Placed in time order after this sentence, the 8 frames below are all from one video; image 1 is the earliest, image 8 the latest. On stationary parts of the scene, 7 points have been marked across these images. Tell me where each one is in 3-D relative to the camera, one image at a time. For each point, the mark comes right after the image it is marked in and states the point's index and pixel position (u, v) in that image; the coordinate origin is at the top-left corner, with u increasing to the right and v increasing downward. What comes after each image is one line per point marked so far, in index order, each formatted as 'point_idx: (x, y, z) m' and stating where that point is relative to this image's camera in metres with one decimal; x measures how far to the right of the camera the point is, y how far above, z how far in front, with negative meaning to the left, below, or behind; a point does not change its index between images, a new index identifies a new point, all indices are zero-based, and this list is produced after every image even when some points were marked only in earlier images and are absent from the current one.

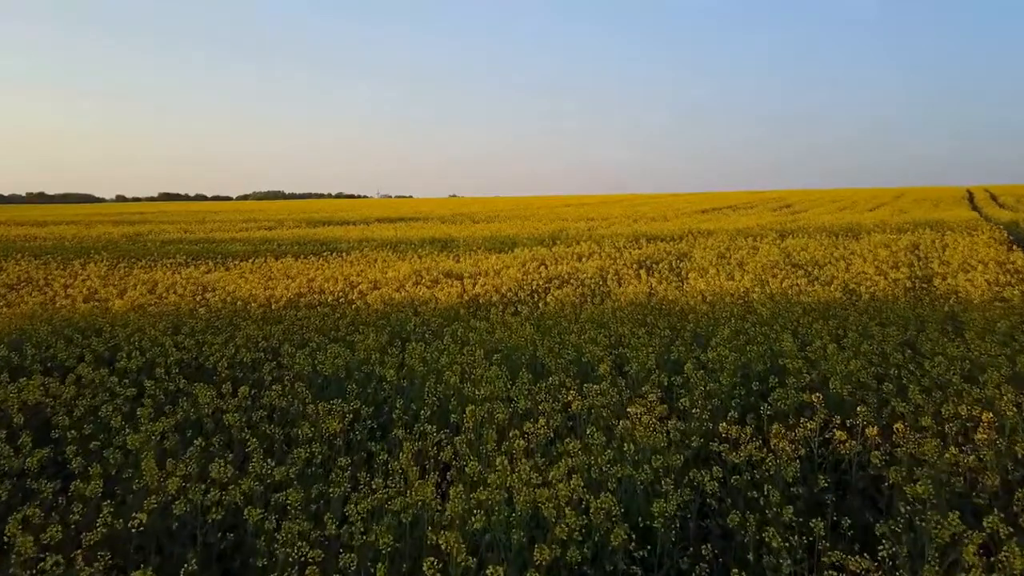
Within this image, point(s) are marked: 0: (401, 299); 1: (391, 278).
0: (-1.8, -0.2, +10.5) m
1: (-2.5, +0.2, +13.2) m
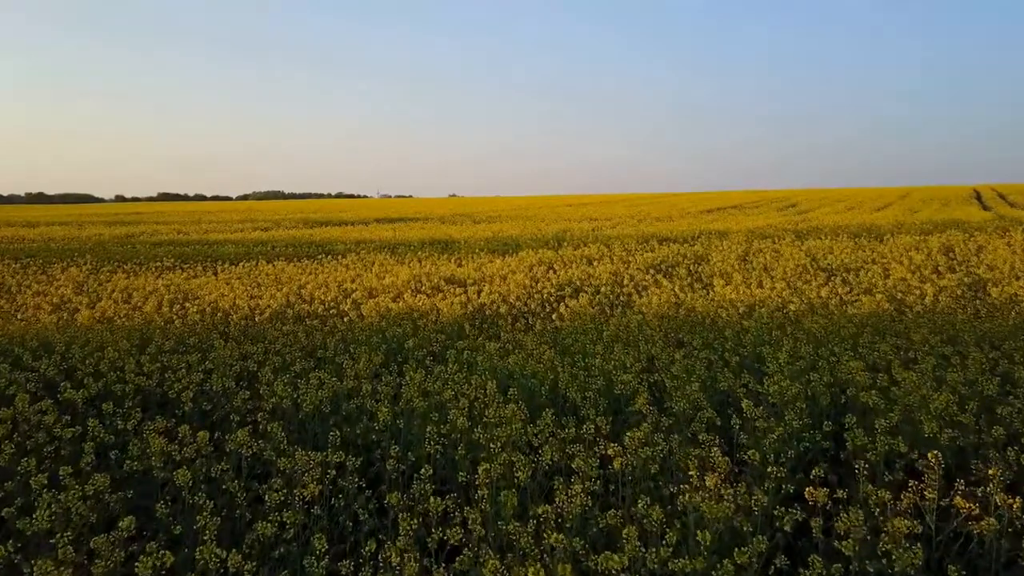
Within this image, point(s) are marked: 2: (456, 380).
0: (-1.7, -0.3, +9.4) m
1: (-2.4, +0.1, +12.2) m
2: (-0.5, -0.8, +5.6) m
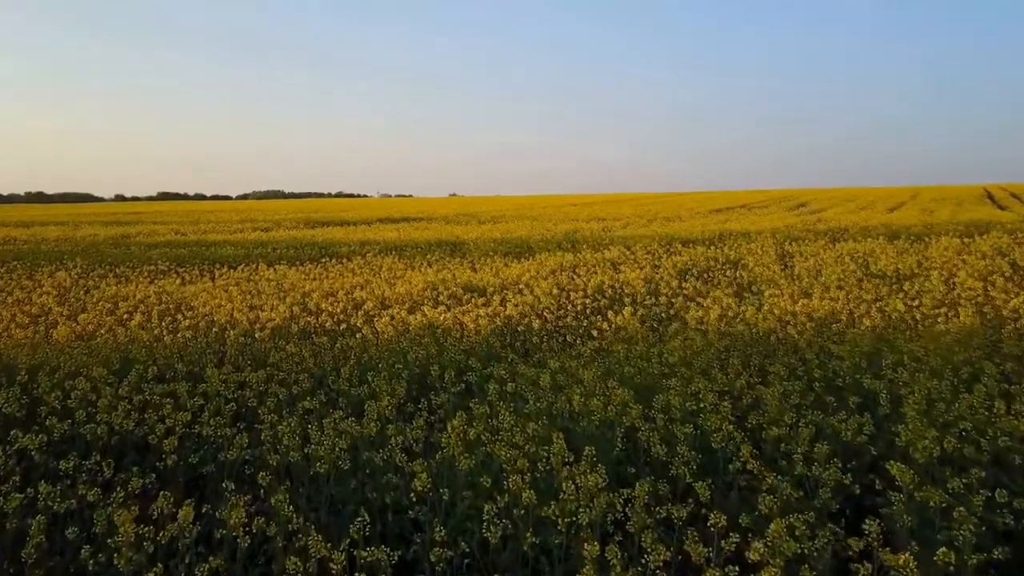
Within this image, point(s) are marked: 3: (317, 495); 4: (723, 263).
0: (-1.2, -0.5, +8.3) m
1: (-1.9, -0.1, +11.1) m
2: (0.0, -1.0, +4.5) m
3: (-1.3, -1.3, +4.1) m
4: (+4.9, +0.6, +15.1) m
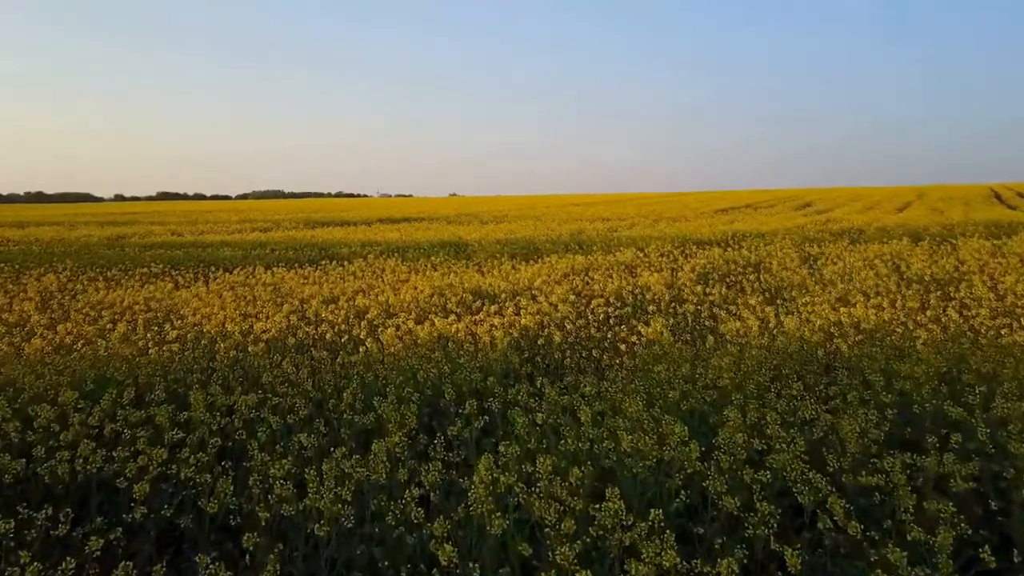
0: (-1.0, -0.6, +7.5) m
1: (-1.7, -0.2, +10.3) m
2: (+0.2, -1.1, +3.7) m
3: (-1.0, -1.4, +3.4) m
4: (+5.1, +0.5, +14.3) m
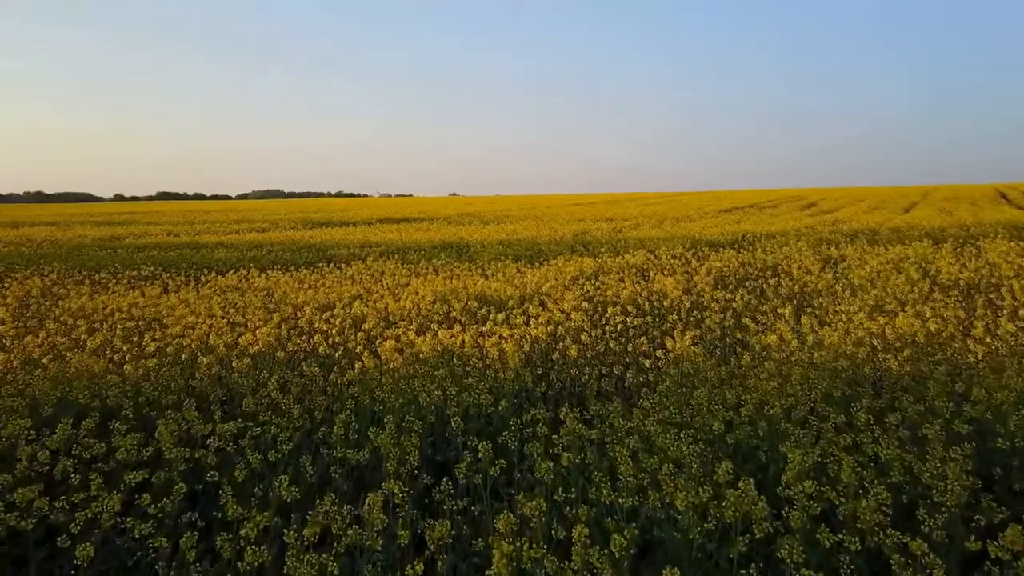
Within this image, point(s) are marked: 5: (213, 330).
0: (-0.9, -0.7, +6.8) m
1: (-1.6, -0.3, +9.6) m
2: (+0.3, -1.2, +3.0) m
3: (-0.9, -1.5, +2.7) m
4: (+5.3, +0.4, +13.6) m
5: (-3.9, -0.5, +8.4) m
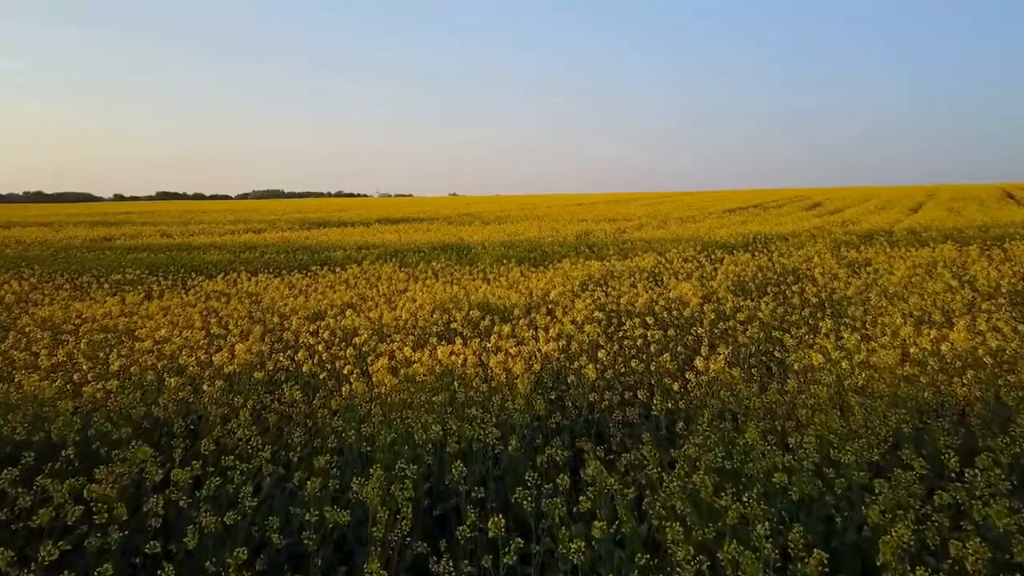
0: (-0.8, -0.8, +6.0) m
1: (-1.5, -0.4, +8.8) m
2: (+0.4, -1.3, +2.2) m
3: (-0.8, -1.7, +1.8) m
4: (+5.3, +0.3, +12.8) m
5: (-3.8, -0.7, +7.6) m
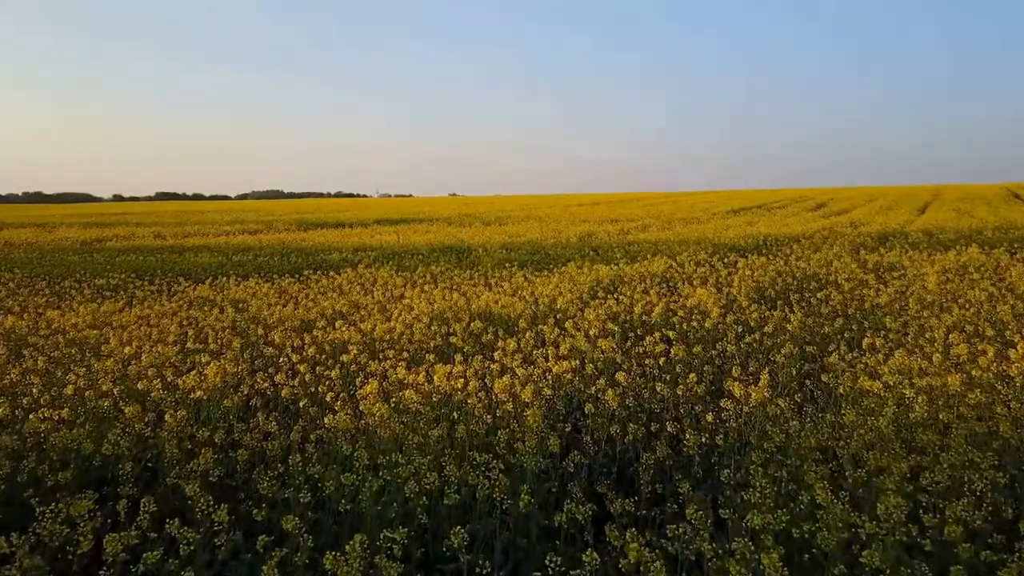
0: (-0.7, -0.9, +5.2) m
1: (-1.4, -0.5, +8.0) m
2: (+0.5, -1.4, +1.4) m
3: (-0.8, -1.8, +1.1) m
4: (+5.4, +0.1, +12.0) m
5: (-3.8, -0.8, +6.8) m
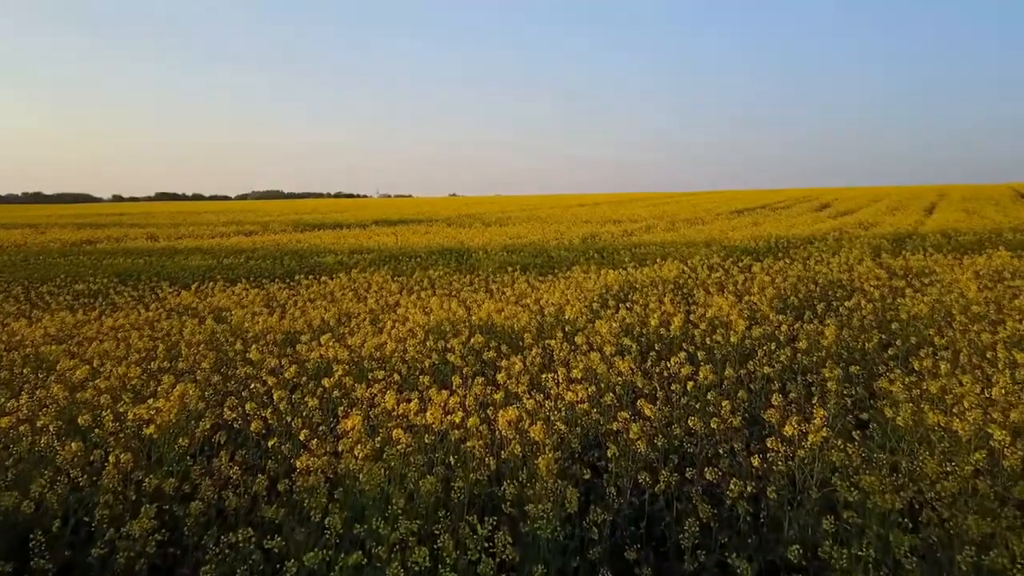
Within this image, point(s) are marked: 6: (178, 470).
0: (-0.7, -1.1, +4.4) m
1: (-1.4, -0.7, +7.2) m
2: (+0.5, -1.5, +0.5) m
3: (-0.7, -1.9, +0.2) m
4: (+5.5, 0.0, +11.2) m
5: (-3.7, -0.9, +6.0) m
6: (-2.3, -1.2, +4.4) m
